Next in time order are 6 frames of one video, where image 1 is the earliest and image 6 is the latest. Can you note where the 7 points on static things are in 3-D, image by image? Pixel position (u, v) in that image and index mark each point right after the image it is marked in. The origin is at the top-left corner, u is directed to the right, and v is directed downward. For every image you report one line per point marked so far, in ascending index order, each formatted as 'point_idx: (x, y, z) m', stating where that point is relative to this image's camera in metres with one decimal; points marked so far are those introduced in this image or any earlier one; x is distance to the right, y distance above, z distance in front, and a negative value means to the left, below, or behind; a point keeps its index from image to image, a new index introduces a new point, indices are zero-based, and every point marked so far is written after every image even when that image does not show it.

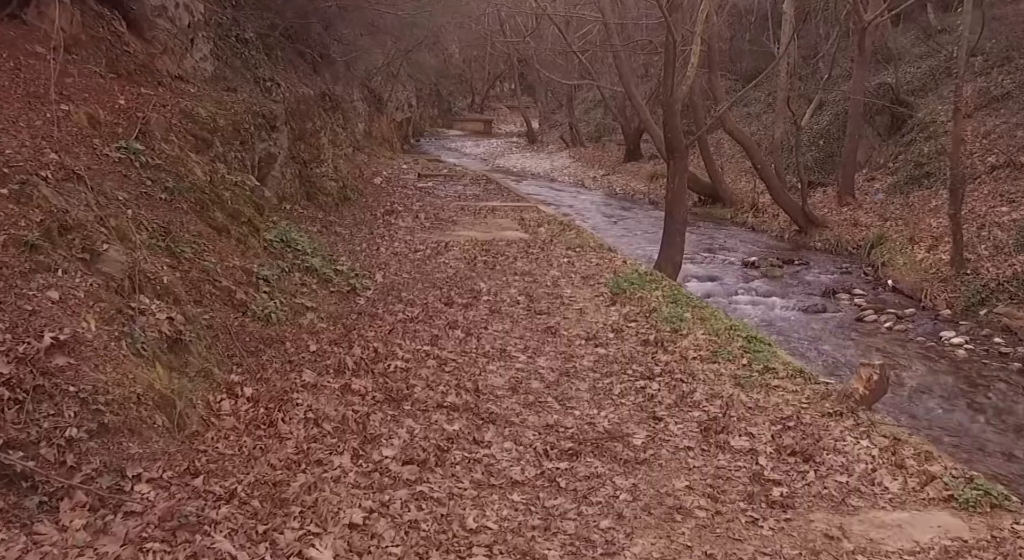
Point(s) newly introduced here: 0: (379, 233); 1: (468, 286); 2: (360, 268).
0: (-2.5, +0.9, +15.2) m
1: (-0.6, -0.1, +11.6) m
2: (-2.0, +0.2, +11.0) m
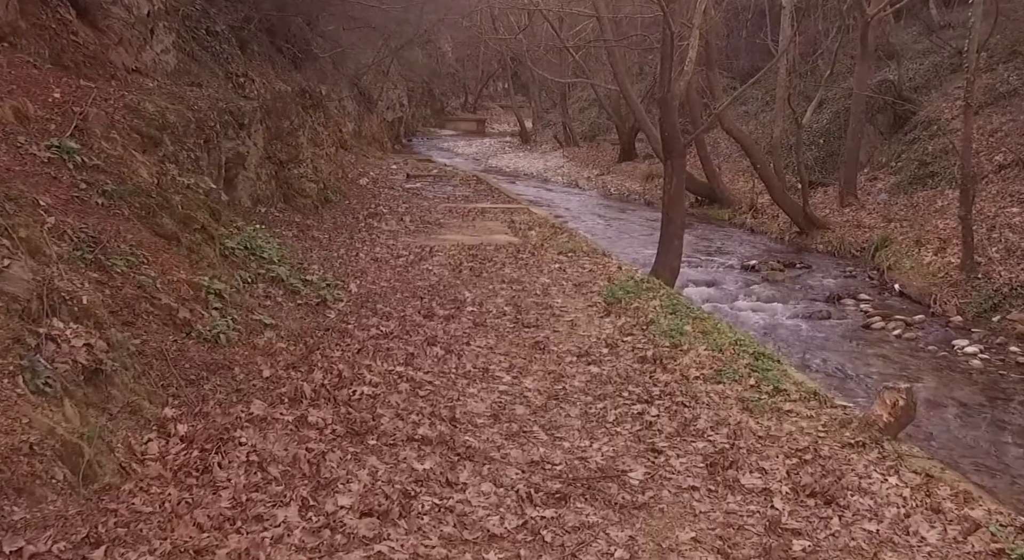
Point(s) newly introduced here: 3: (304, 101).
0: (-2.7, +0.7, +14.4) m
1: (-0.8, -0.2, +10.8) m
2: (-2.2, 0.0, +10.2) m
3: (-4.3, +3.7, +17.3) m
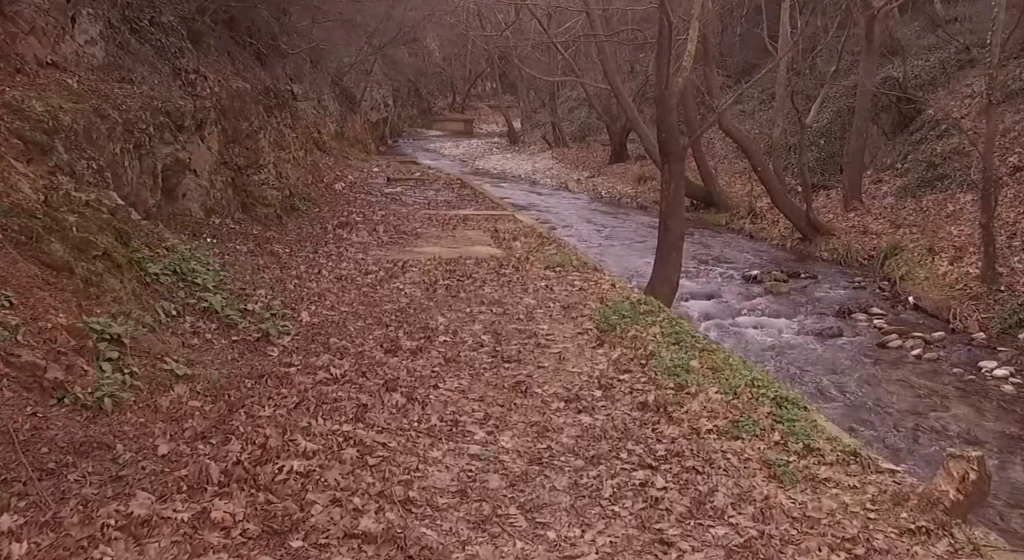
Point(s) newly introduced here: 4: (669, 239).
0: (-2.9, +0.5, +13.0) m
1: (-1.0, -0.5, +9.5) m
2: (-2.4, -0.2, +8.8) m
3: (-4.7, +3.5, +15.9) m
4: (+2.5, +0.6, +13.2) m
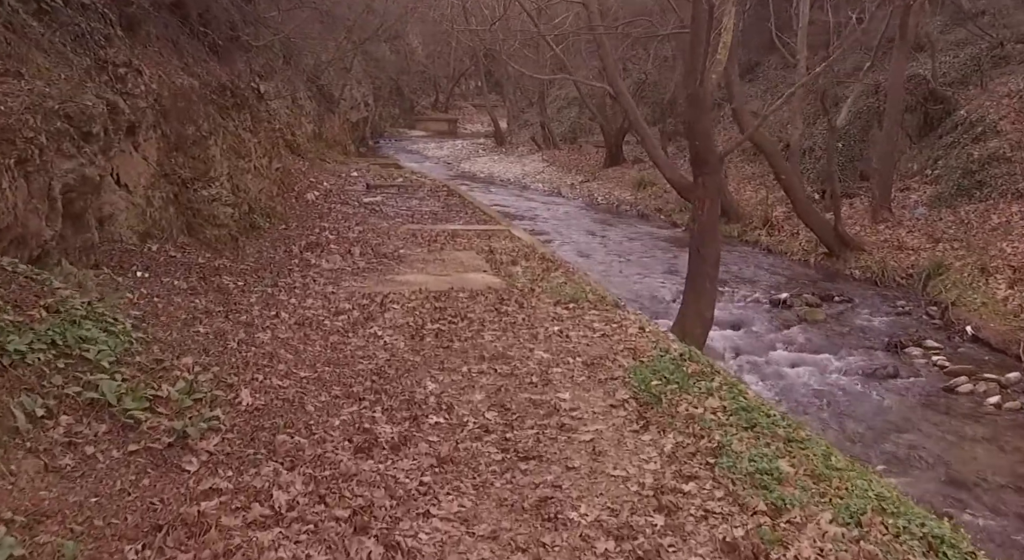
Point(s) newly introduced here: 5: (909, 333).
0: (-2.9, 0.0, +10.7) m
1: (-0.9, -0.9, +7.2) m
2: (-2.3, -0.7, +6.5) m
3: (-4.7, +3.0, +13.6) m
4: (+2.5, +0.2, +11.0) m
5: (+6.7, -0.9, +14.0) m
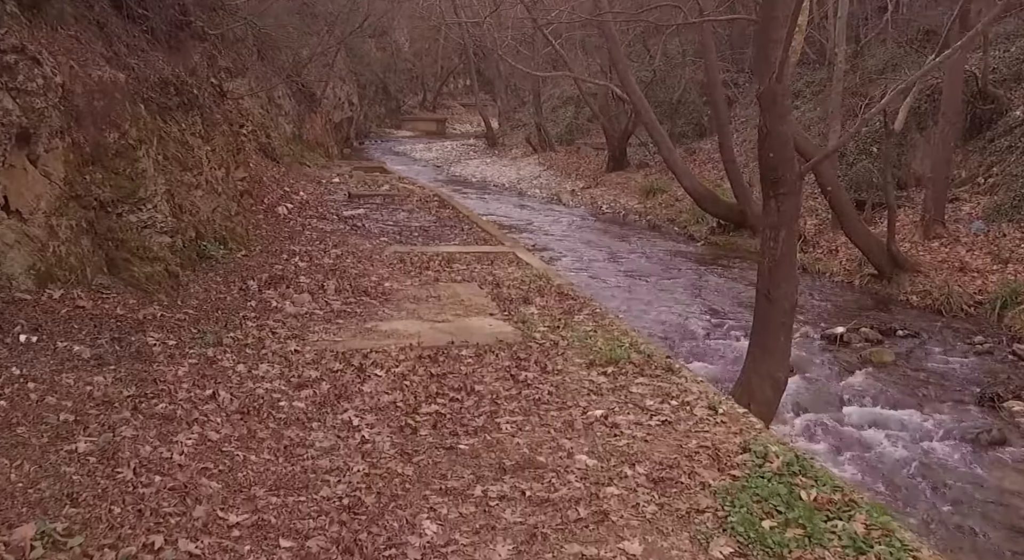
0: (-2.7, -0.6, +8.2) m
1: (-0.7, -1.5, +4.7) m
2: (-2.0, -1.3, +4.0) m
3: (-4.6, +2.4, +11.0) m
4: (+2.7, -0.4, +8.6) m
5: (+6.9, -1.4, +11.6) m
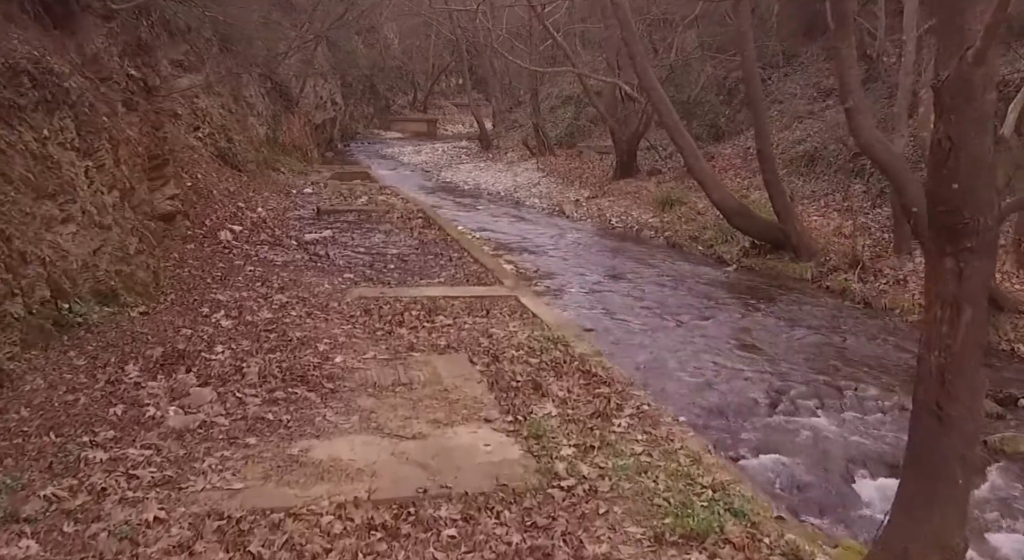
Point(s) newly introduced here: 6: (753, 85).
0: (-2.6, -1.2, +4.8) m
1: (-0.6, -2.2, +1.3) m
2: (-1.9, -2.0, +0.6) m
3: (-4.5, +1.7, +7.7) m
4: (+2.8, -1.0, +5.3) m
5: (+6.9, -2.1, +8.4) m
6: (+5.1, +4.1, +17.6) m
